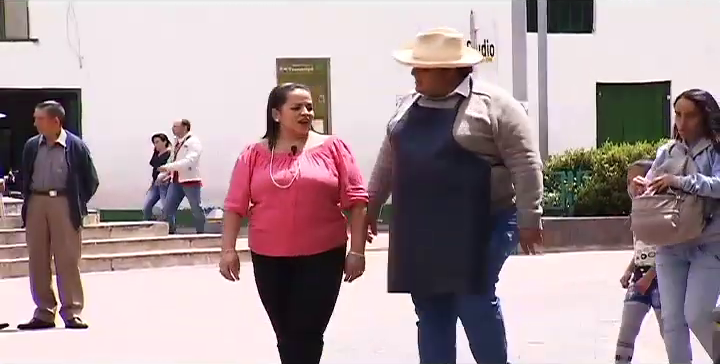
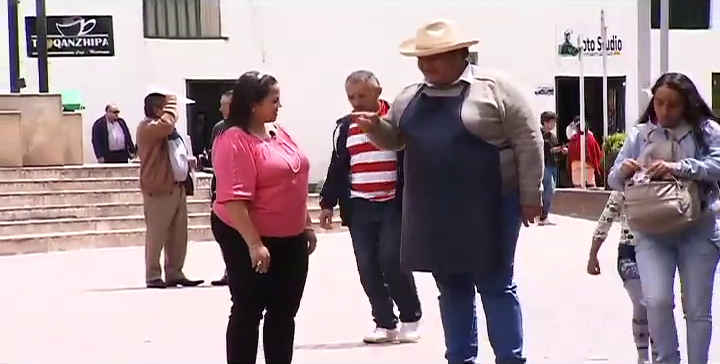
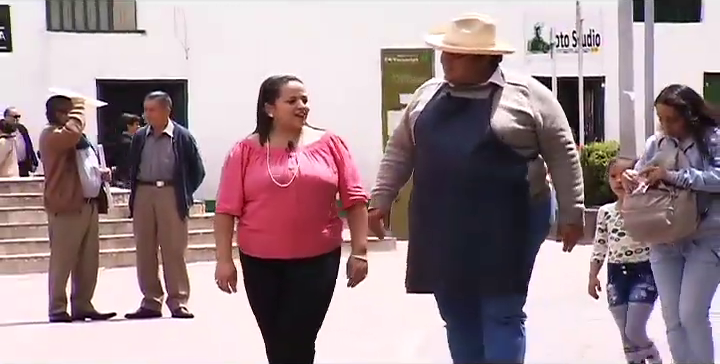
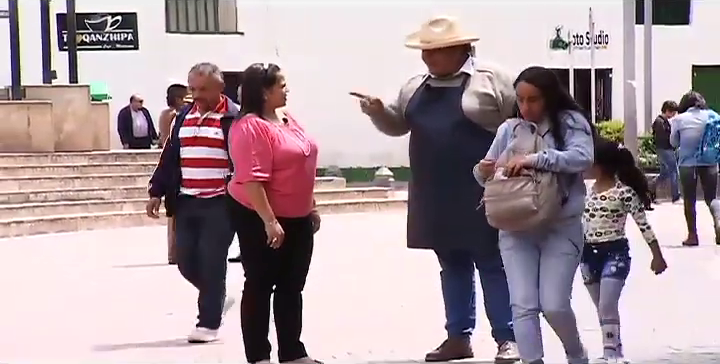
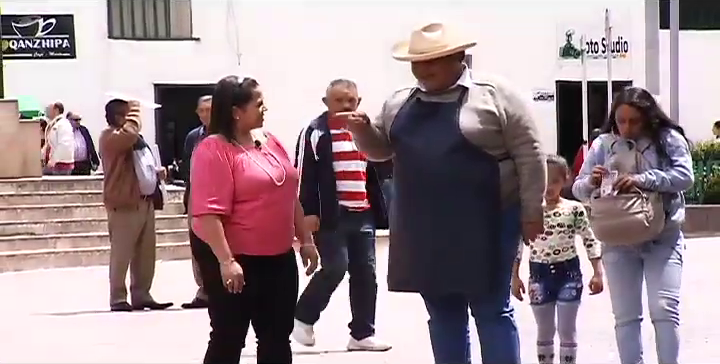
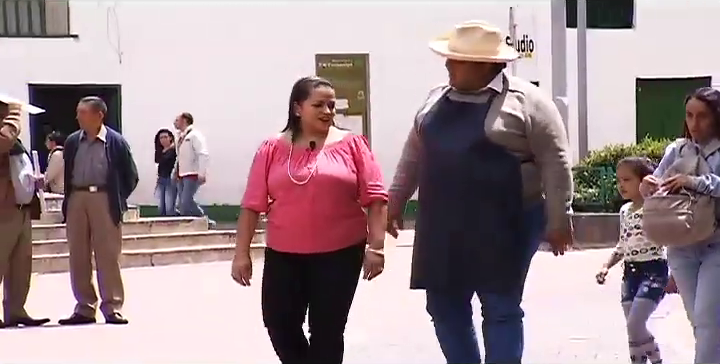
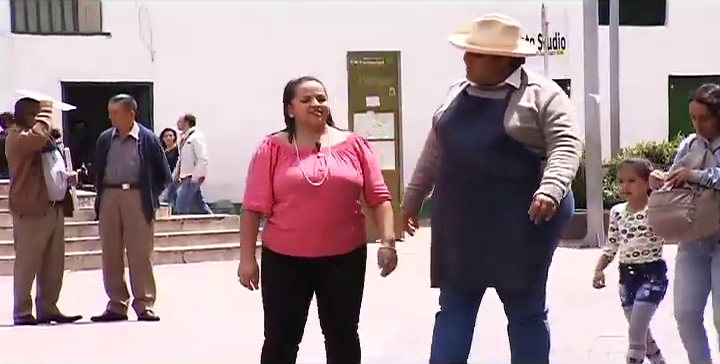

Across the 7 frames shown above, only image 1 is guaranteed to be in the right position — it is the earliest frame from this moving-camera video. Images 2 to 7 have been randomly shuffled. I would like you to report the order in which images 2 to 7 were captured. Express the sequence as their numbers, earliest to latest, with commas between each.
6, 7, 3, 5, 2, 4
